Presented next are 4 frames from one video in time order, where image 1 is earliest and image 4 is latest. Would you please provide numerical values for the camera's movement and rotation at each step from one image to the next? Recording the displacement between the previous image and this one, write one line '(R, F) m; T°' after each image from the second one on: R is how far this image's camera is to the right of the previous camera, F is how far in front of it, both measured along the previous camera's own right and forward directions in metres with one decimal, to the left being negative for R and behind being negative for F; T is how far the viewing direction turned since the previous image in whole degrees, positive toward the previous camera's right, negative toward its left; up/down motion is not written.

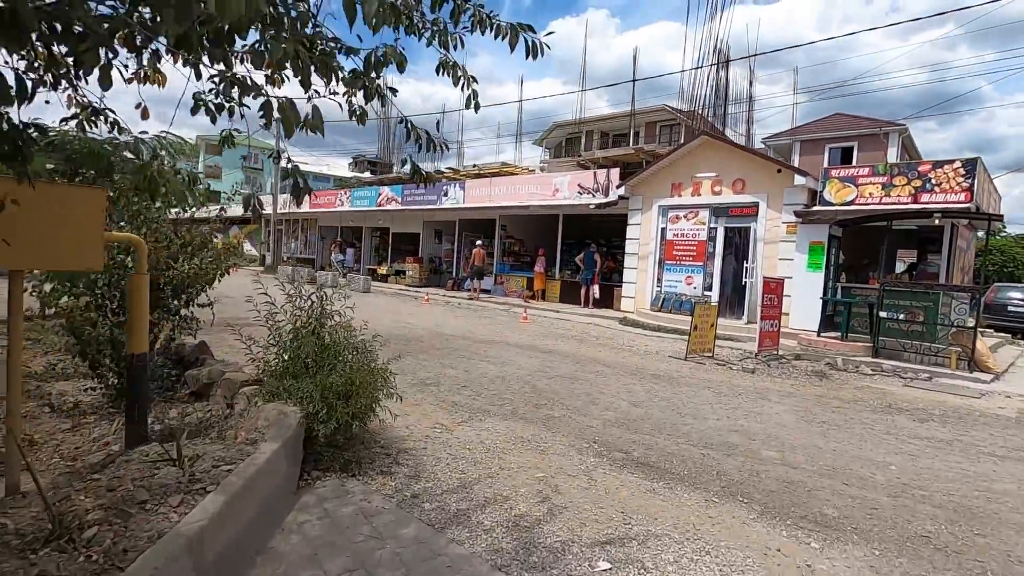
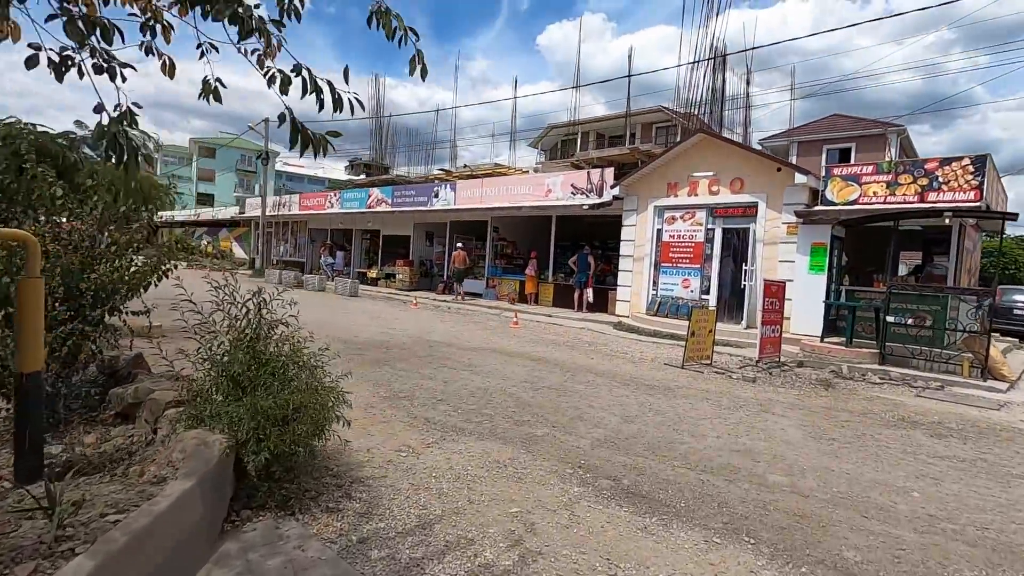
(+0.2, +0.6) m; 0°
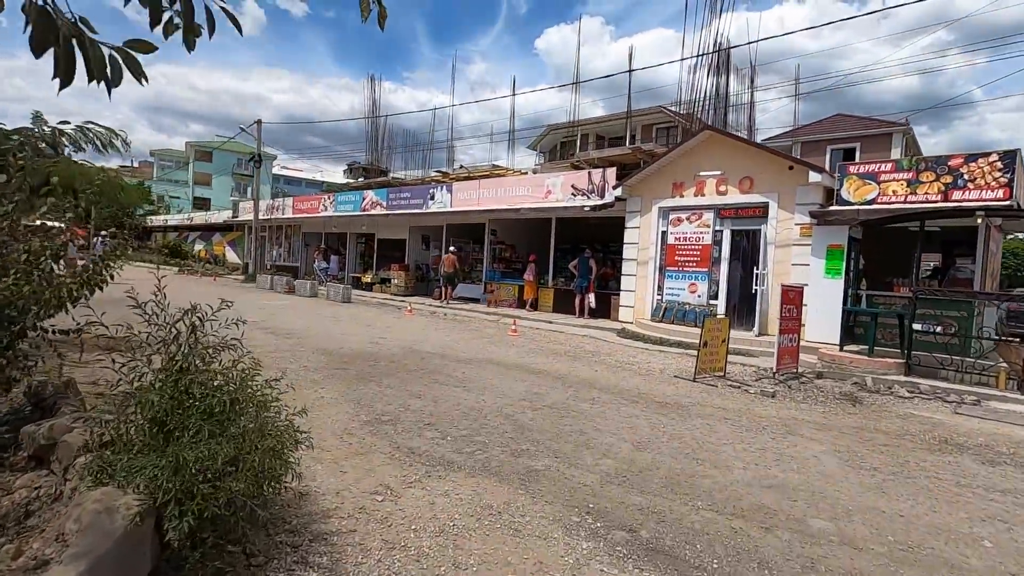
(0.0, +0.7) m; 0°
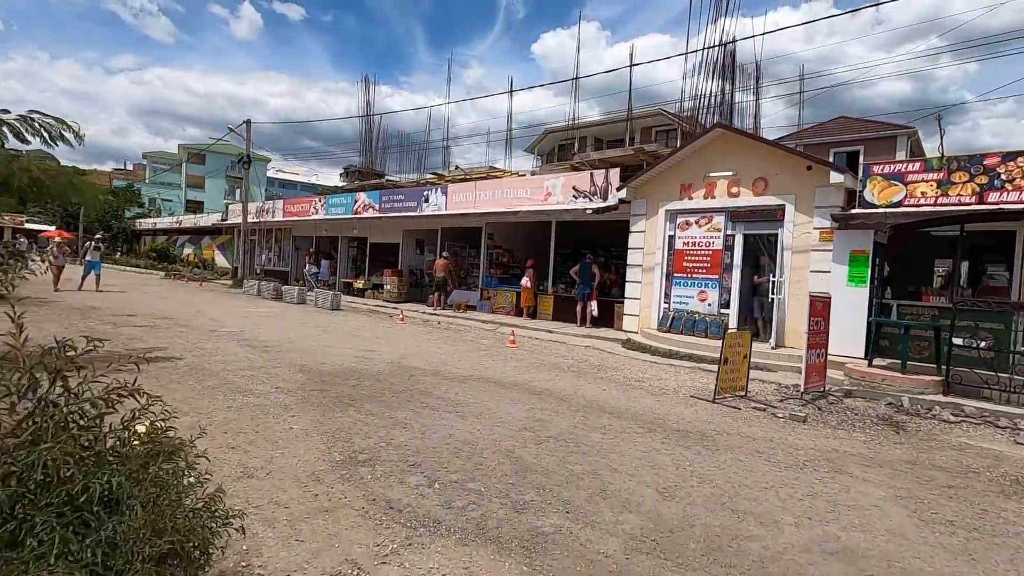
(0.0, +0.9) m; 0°
